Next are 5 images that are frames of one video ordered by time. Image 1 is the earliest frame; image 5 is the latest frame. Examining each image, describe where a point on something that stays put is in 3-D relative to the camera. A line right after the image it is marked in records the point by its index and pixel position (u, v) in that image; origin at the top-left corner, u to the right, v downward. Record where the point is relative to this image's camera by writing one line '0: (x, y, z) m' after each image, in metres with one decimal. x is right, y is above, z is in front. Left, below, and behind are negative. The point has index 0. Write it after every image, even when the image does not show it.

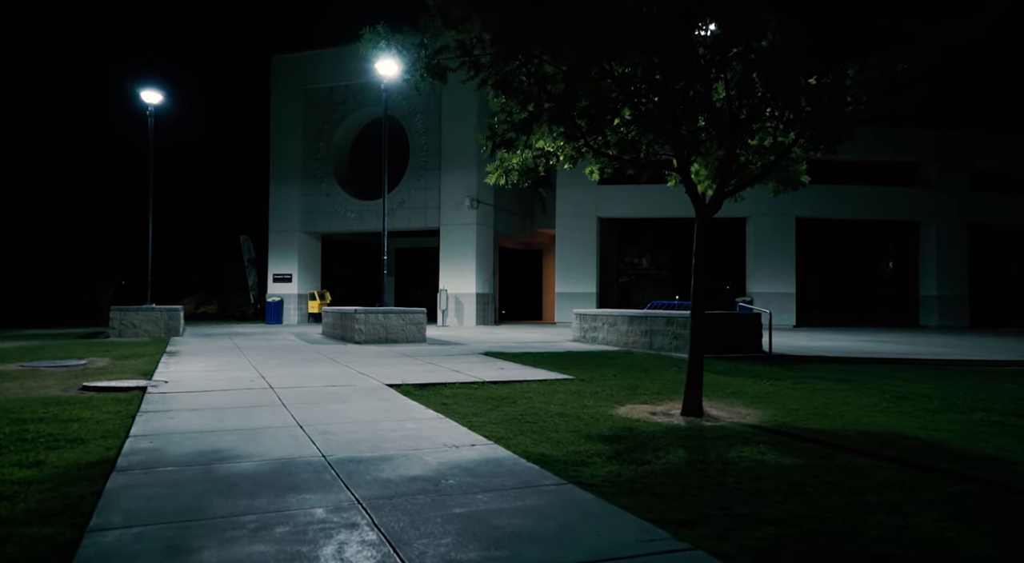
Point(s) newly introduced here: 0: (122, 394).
0: (-5.3, -1.5, +10.6) m
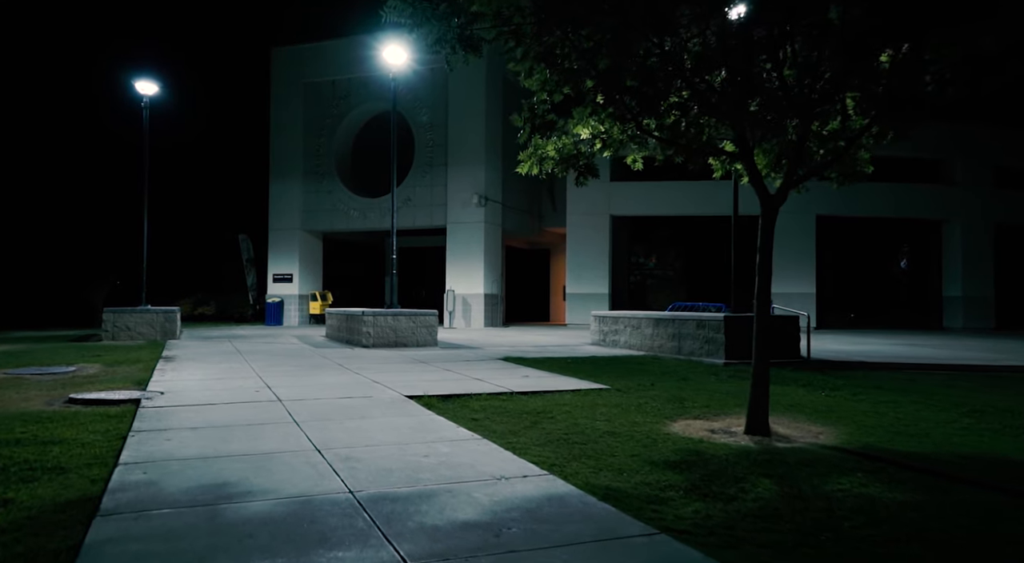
0: (-4.9, -1.5, +9.5) m
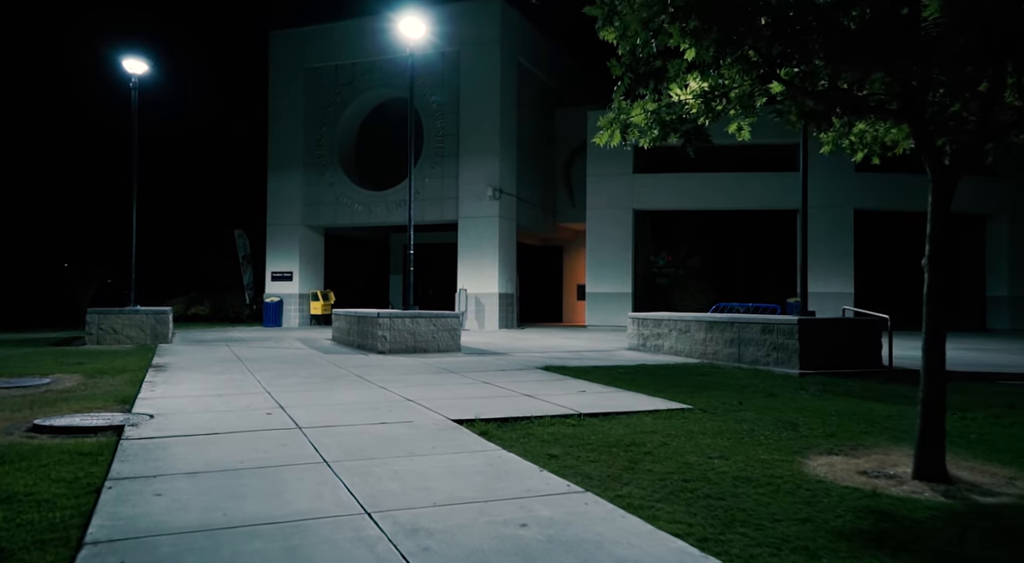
0: (-4.1, -1.5, +7.4) m
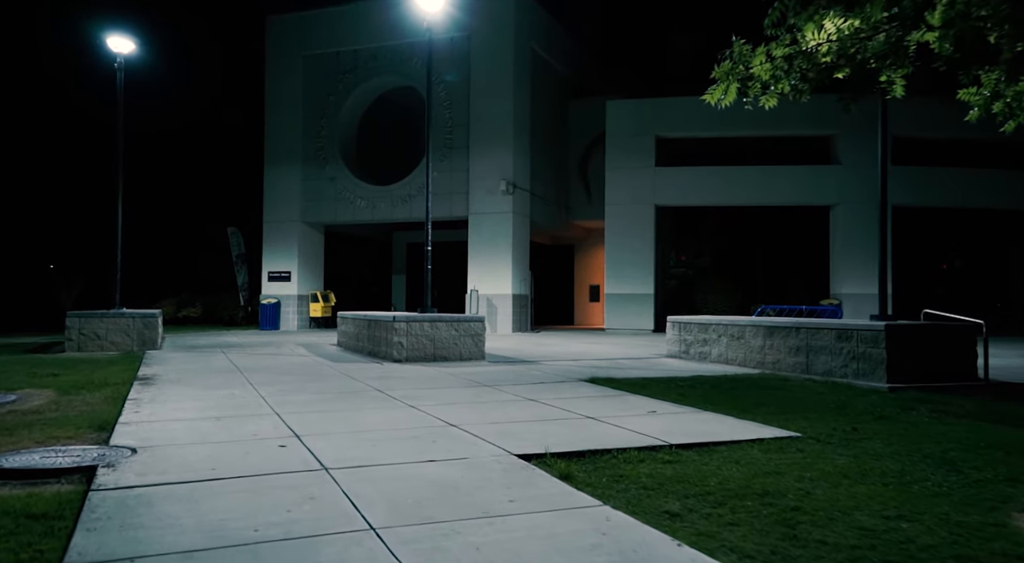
0: (-3.3, -1.5, +5.6) m
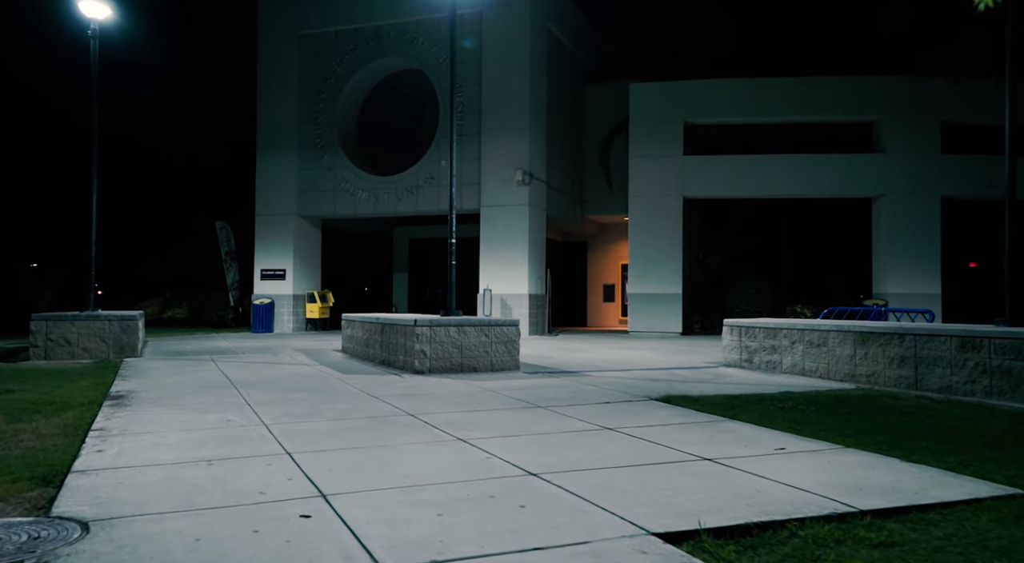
0: (-2.5, -1.5, +3.3) m
